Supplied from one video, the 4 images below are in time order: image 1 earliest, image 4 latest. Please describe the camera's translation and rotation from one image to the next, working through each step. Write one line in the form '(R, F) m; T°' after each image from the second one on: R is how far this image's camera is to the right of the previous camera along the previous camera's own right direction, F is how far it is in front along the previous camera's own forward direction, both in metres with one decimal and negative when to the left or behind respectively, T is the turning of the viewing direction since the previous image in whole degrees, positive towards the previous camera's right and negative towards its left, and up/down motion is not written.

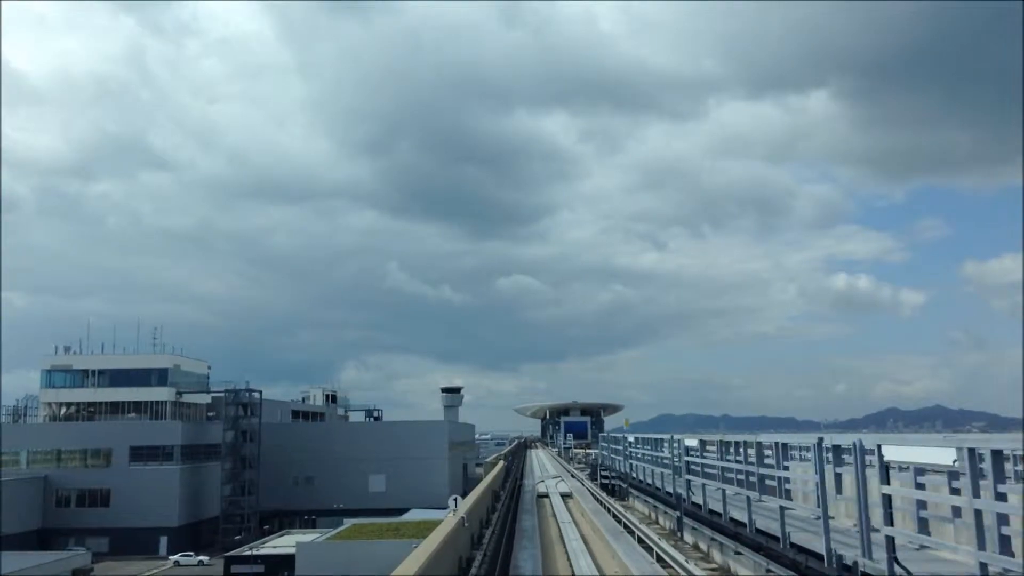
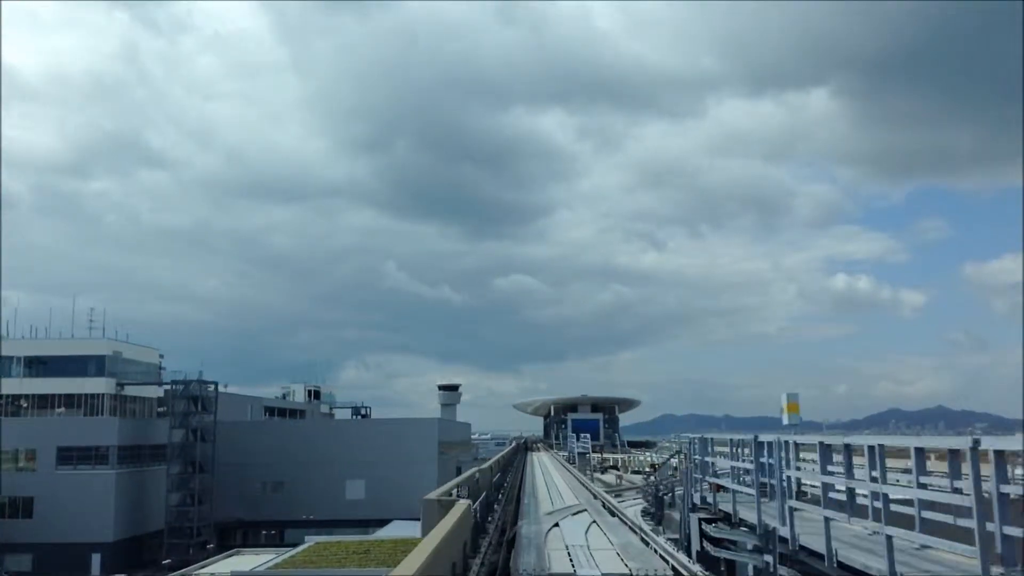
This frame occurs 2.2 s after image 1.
(0.0, +2.1) m; 0°
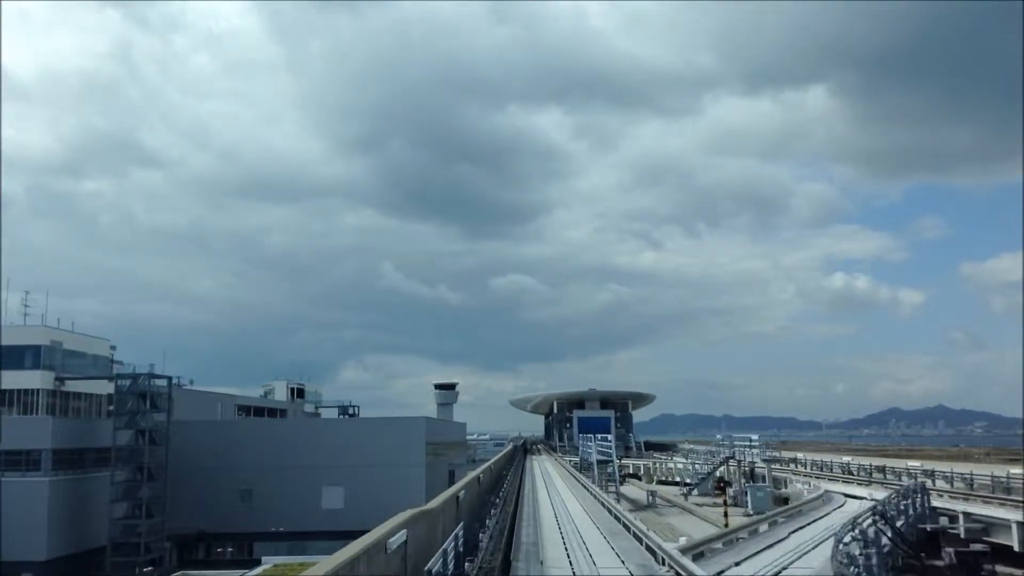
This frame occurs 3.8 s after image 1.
(0.0, +1.6) m; 0°
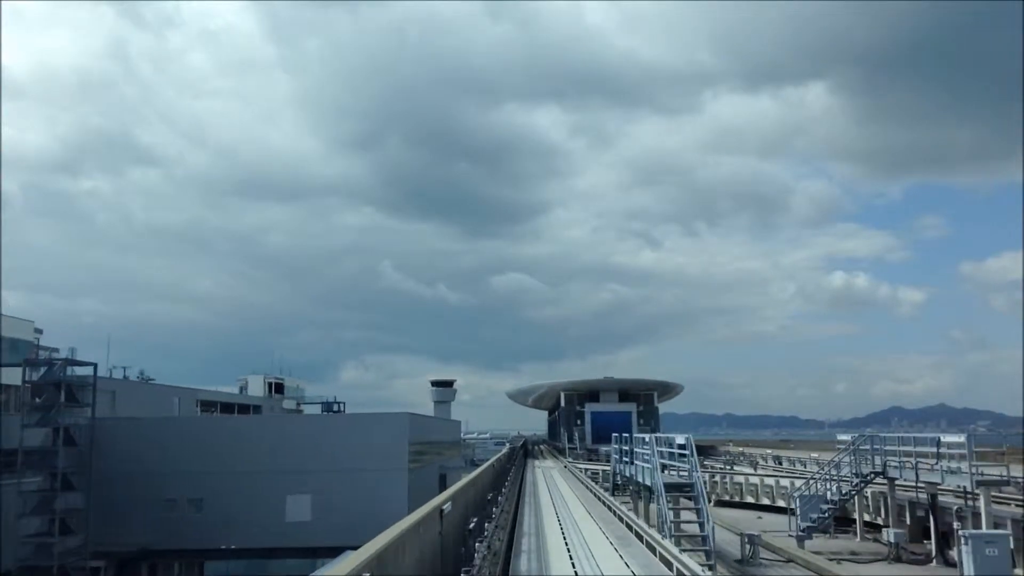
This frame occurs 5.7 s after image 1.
(0.0, +1.9) m; 0°
